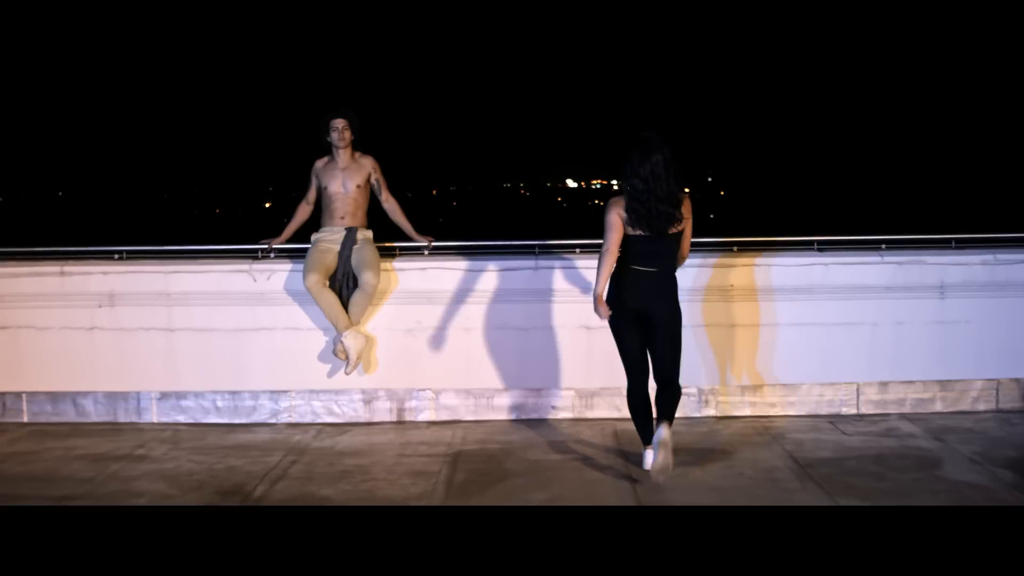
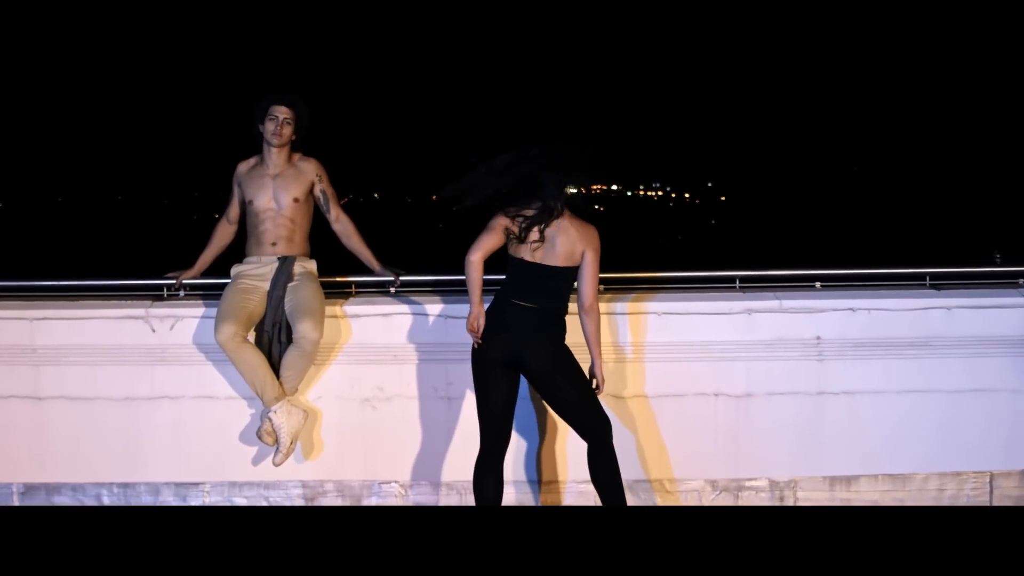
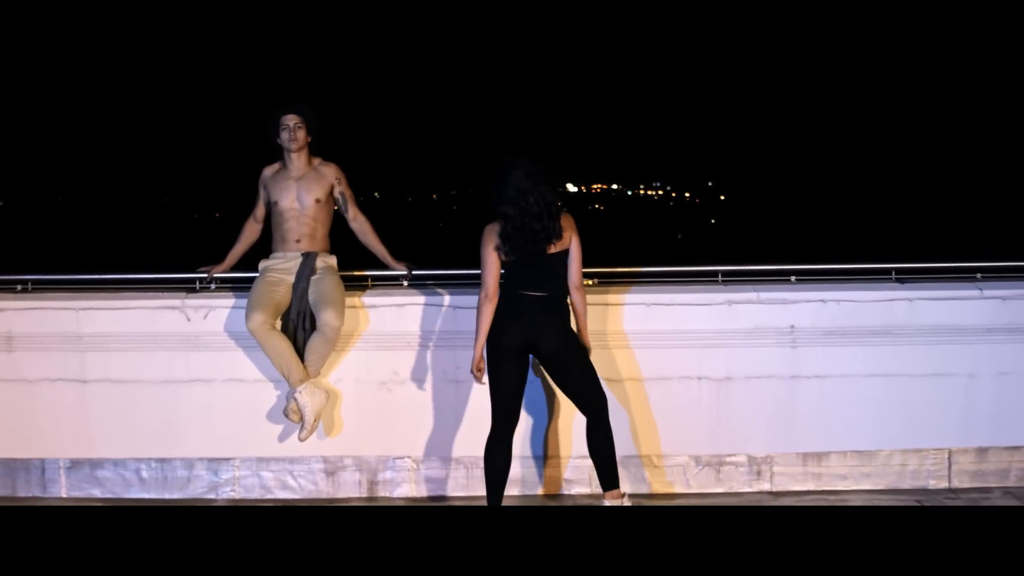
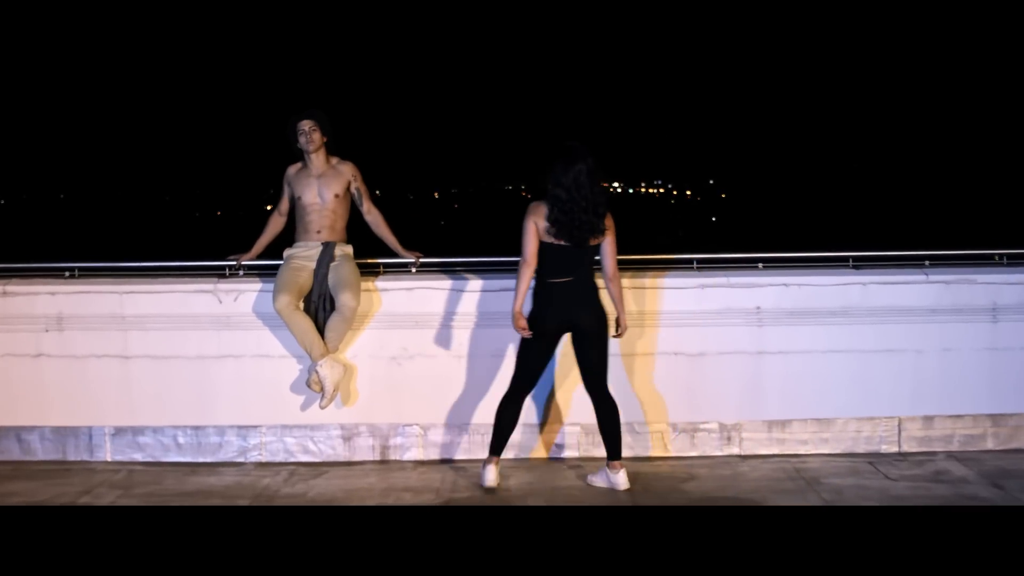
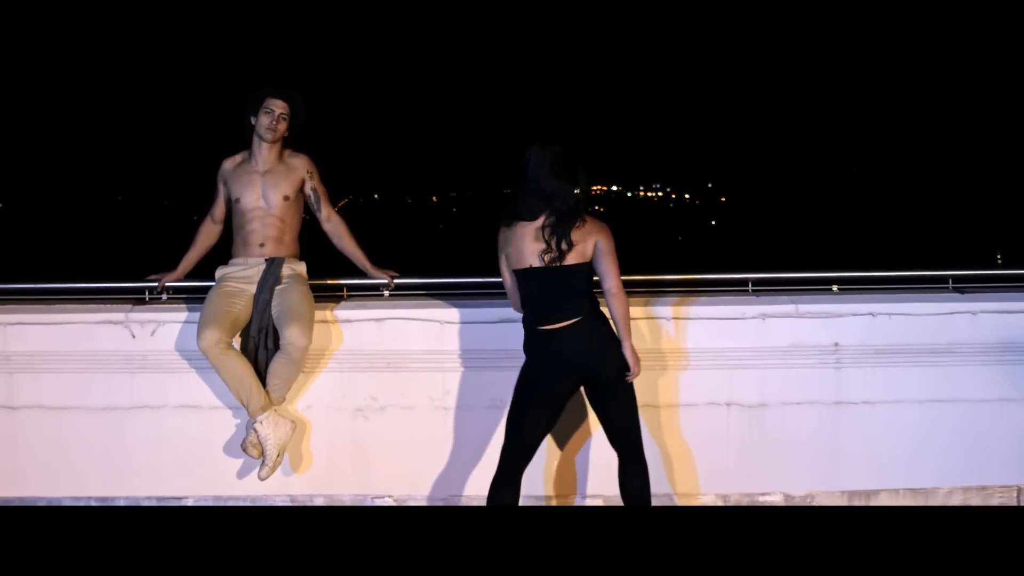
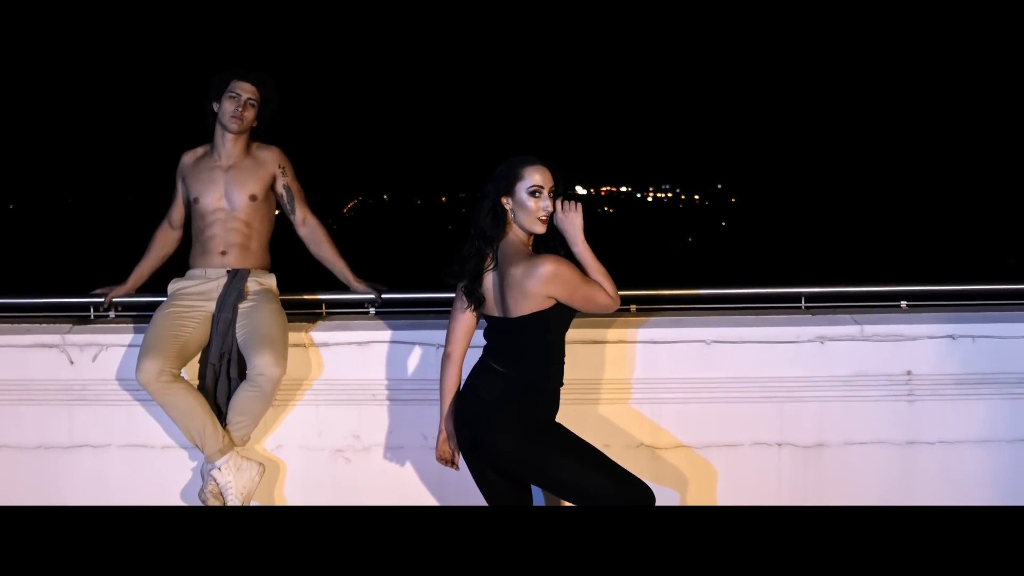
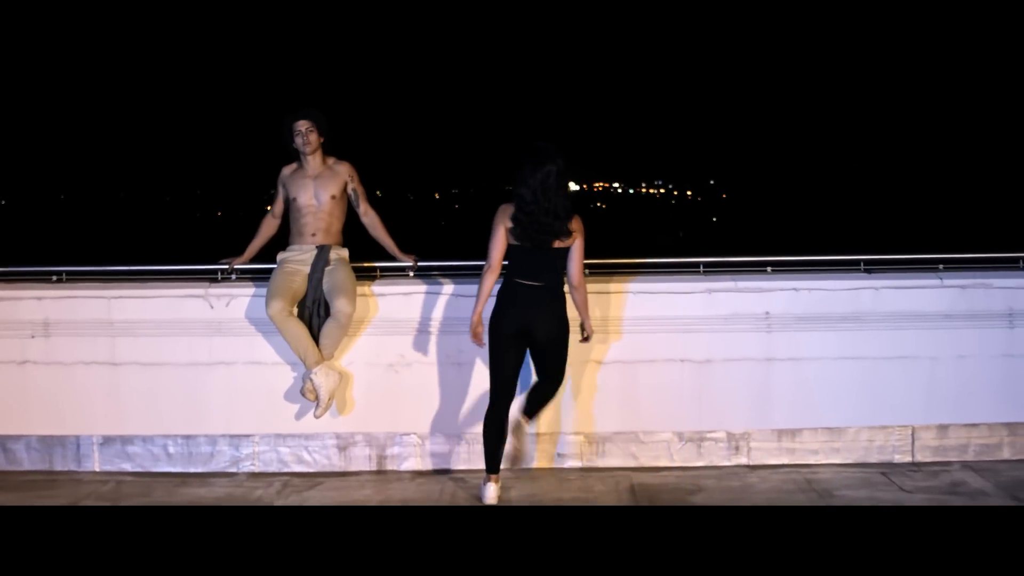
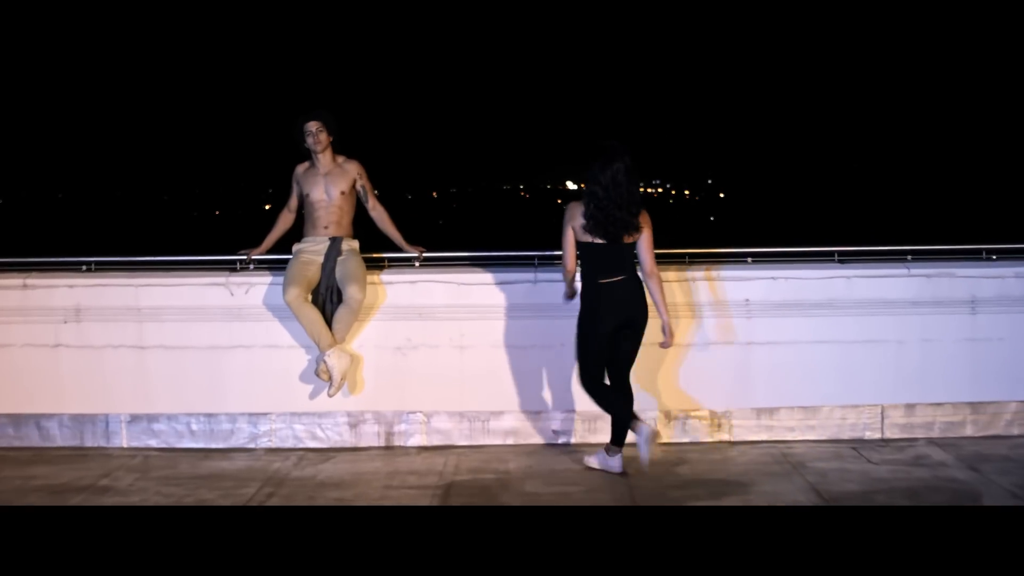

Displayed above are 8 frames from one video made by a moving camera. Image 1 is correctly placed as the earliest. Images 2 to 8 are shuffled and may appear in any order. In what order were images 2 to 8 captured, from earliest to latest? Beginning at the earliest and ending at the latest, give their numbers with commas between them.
8, 4, 7, 3, 2, 5, 6
